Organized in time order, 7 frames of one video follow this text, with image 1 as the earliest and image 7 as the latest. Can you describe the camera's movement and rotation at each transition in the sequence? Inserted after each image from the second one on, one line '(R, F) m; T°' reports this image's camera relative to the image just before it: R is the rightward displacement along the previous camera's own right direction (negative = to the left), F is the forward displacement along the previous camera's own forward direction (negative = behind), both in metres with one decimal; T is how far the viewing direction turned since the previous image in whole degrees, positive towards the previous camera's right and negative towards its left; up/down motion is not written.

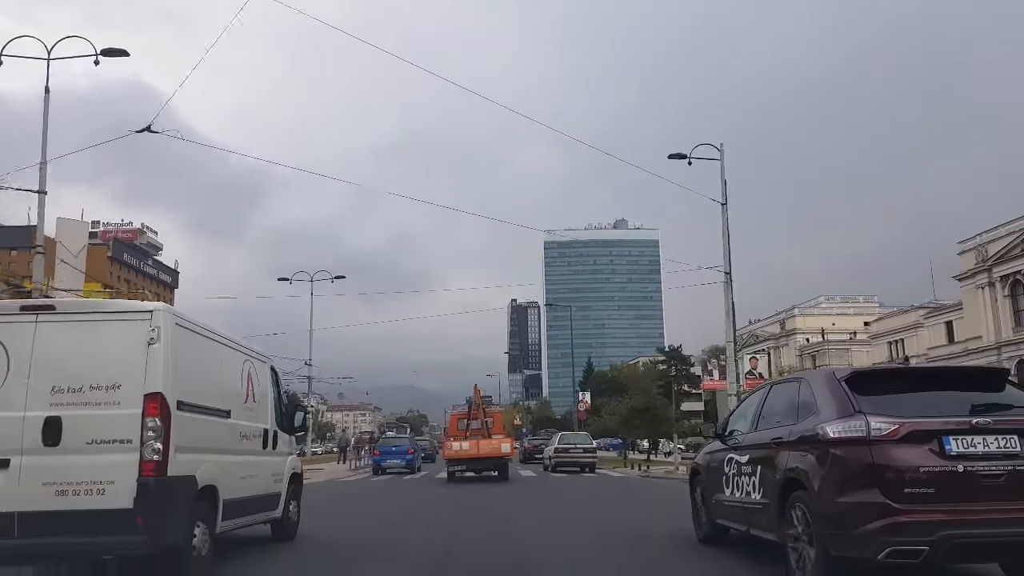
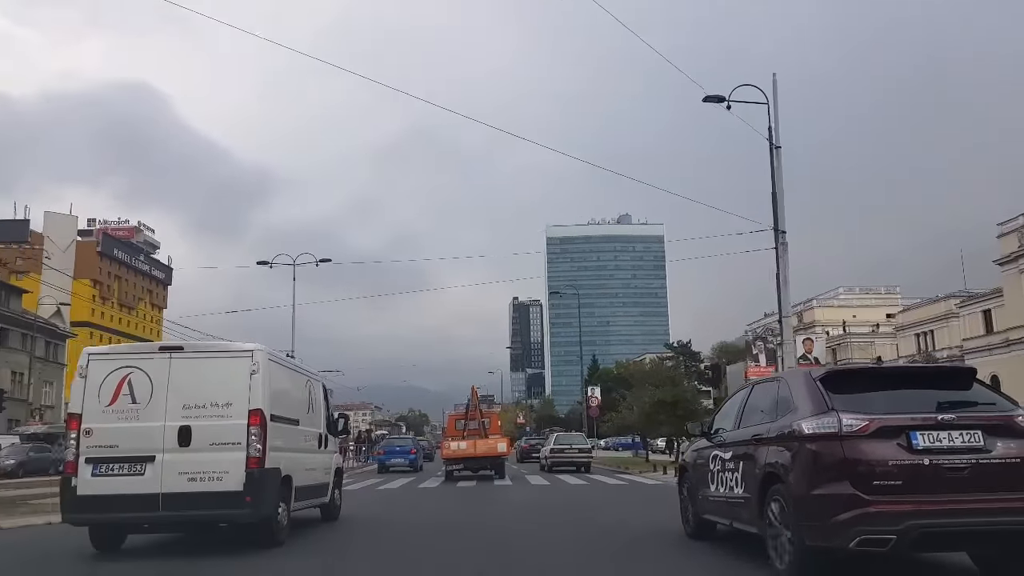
(+0.1, -0.6) m; 0°
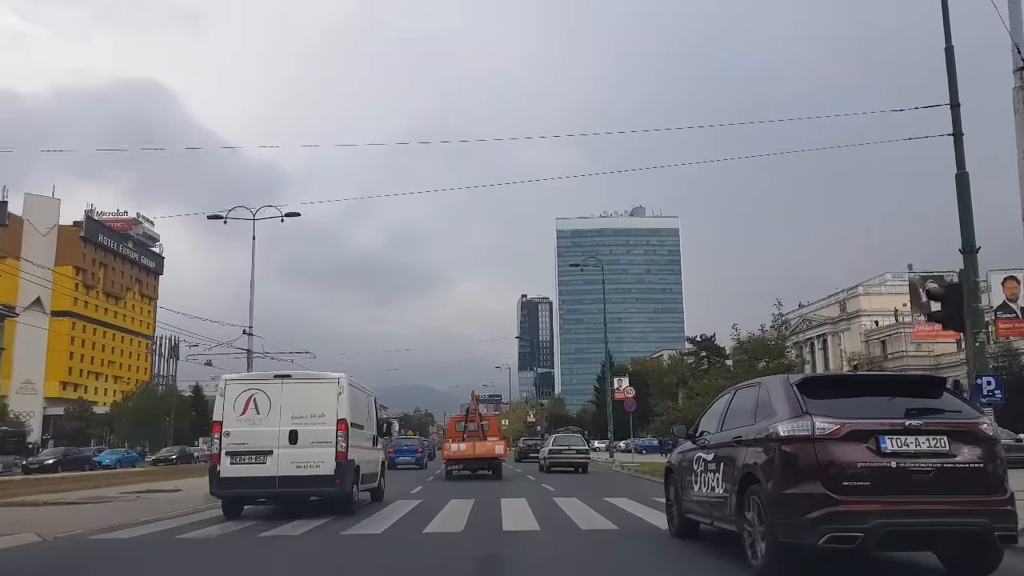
(0.0, -0.6) m; 0°
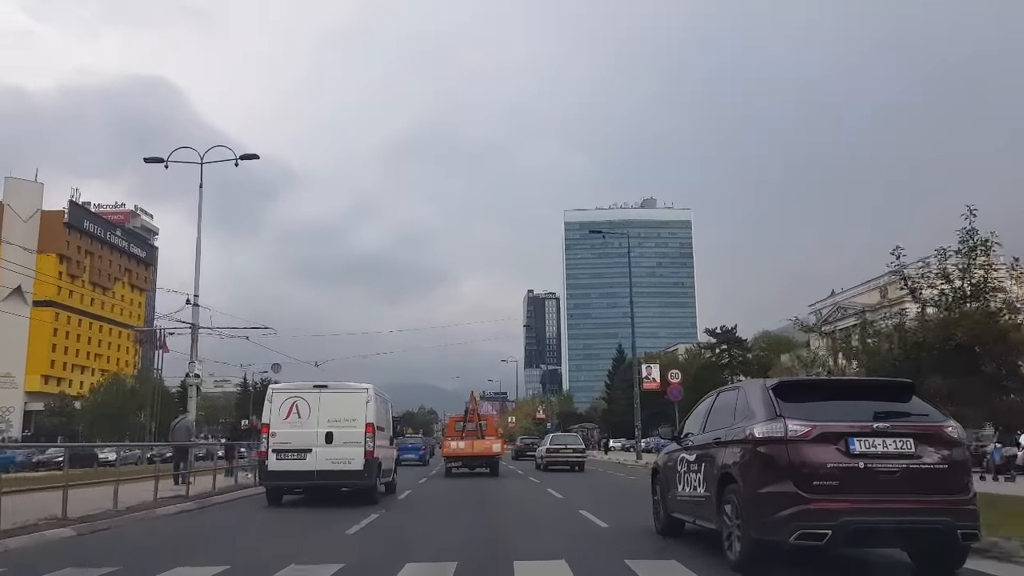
(+0.2, -0.6) m; 0°
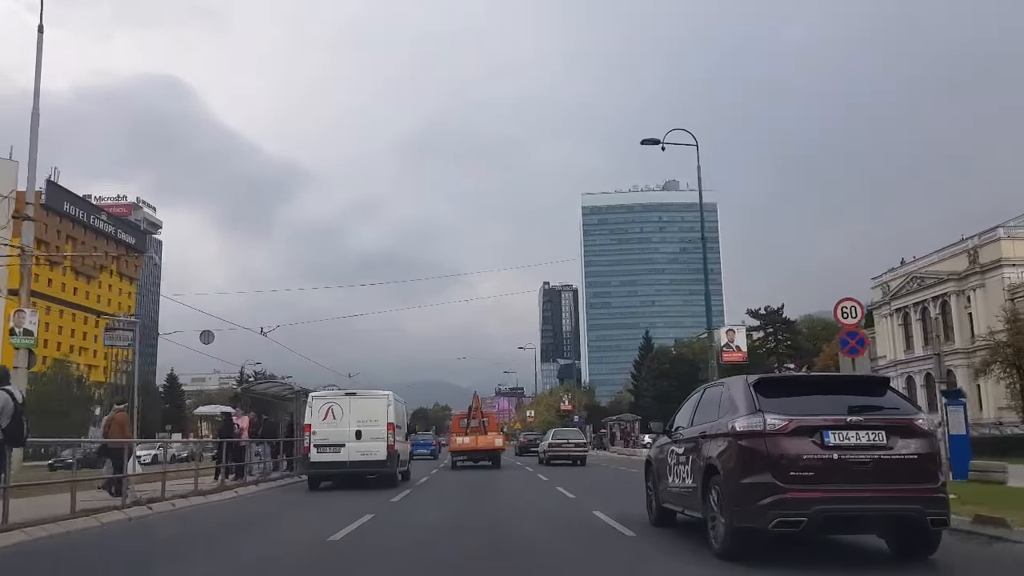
(+0.2, -0.7) m; 0°
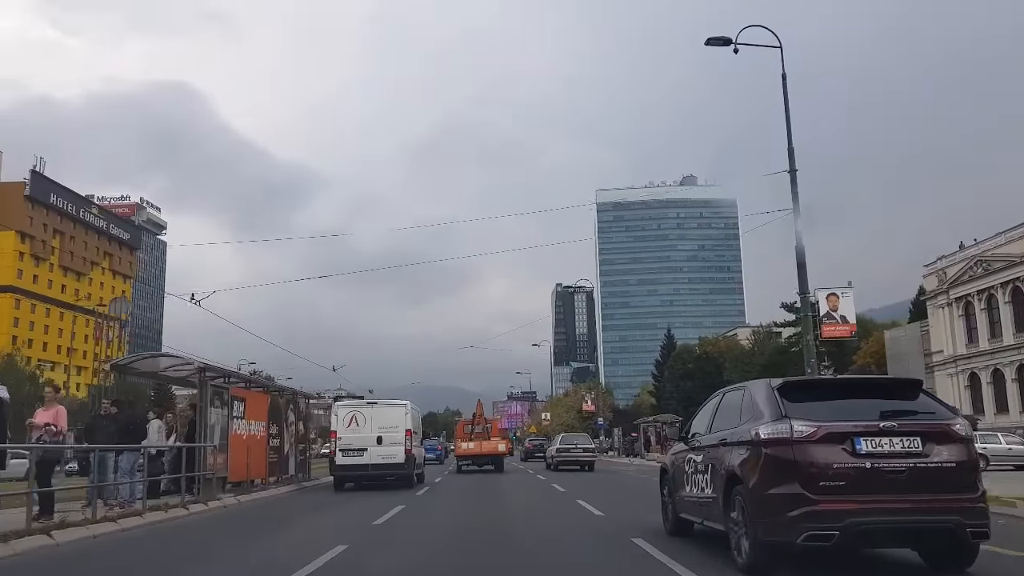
(-0.1, +0.7) m; 0°
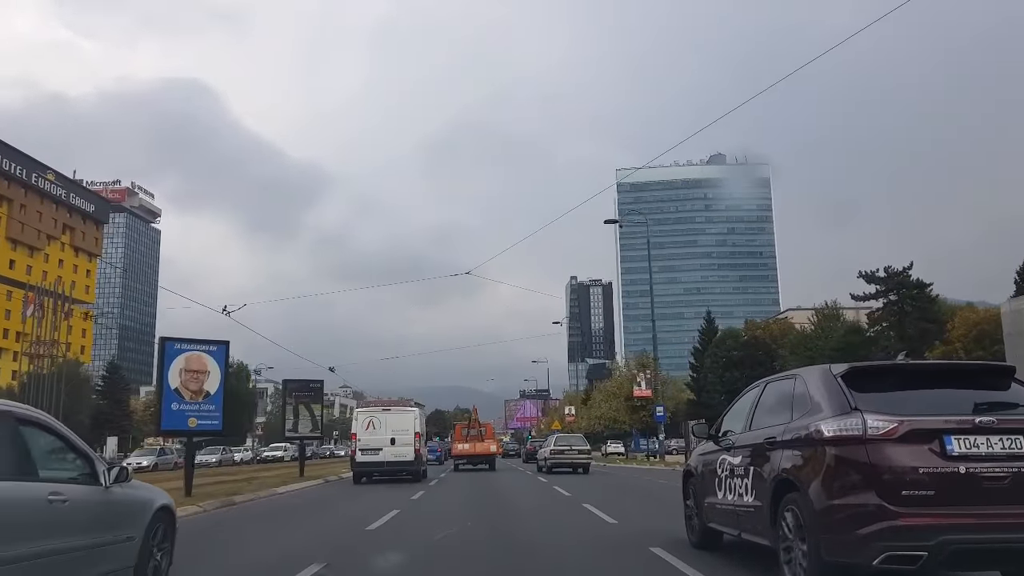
(-0.1, +2.3) m; 0°
